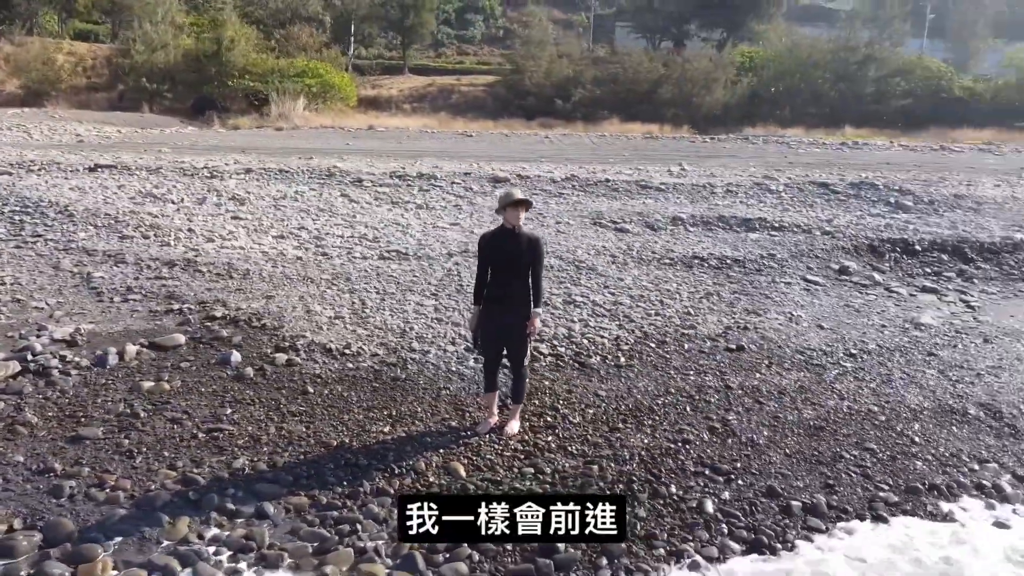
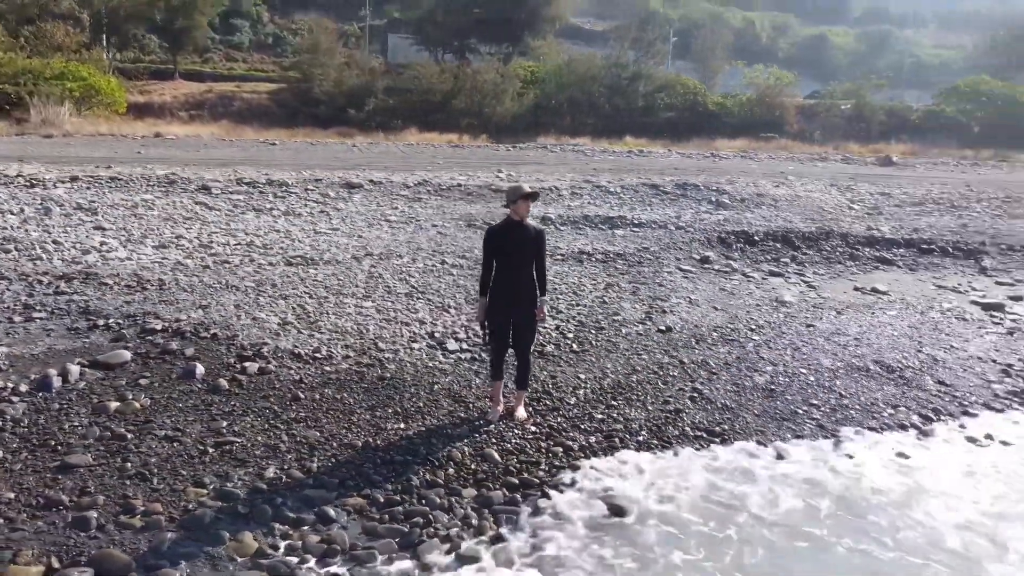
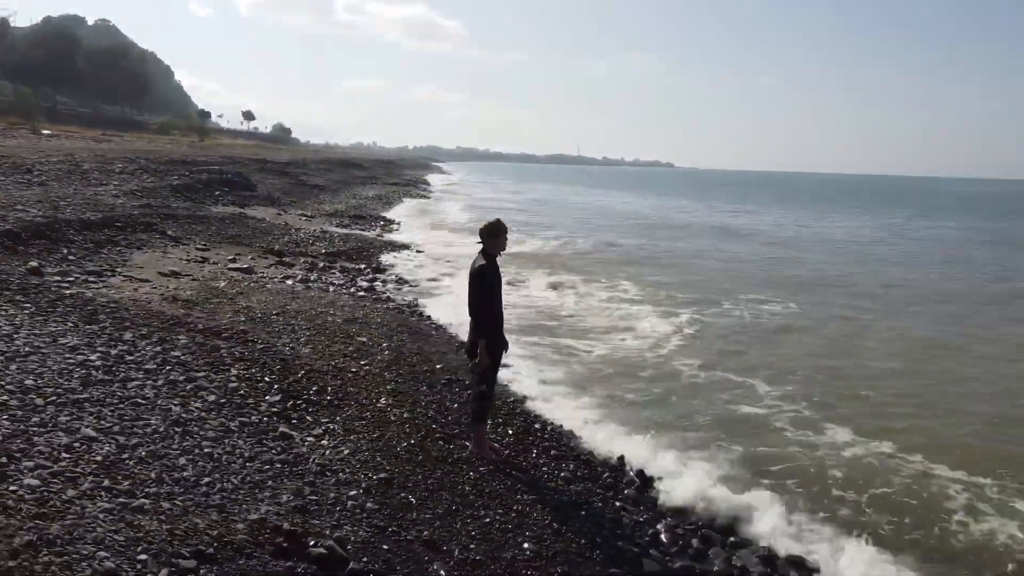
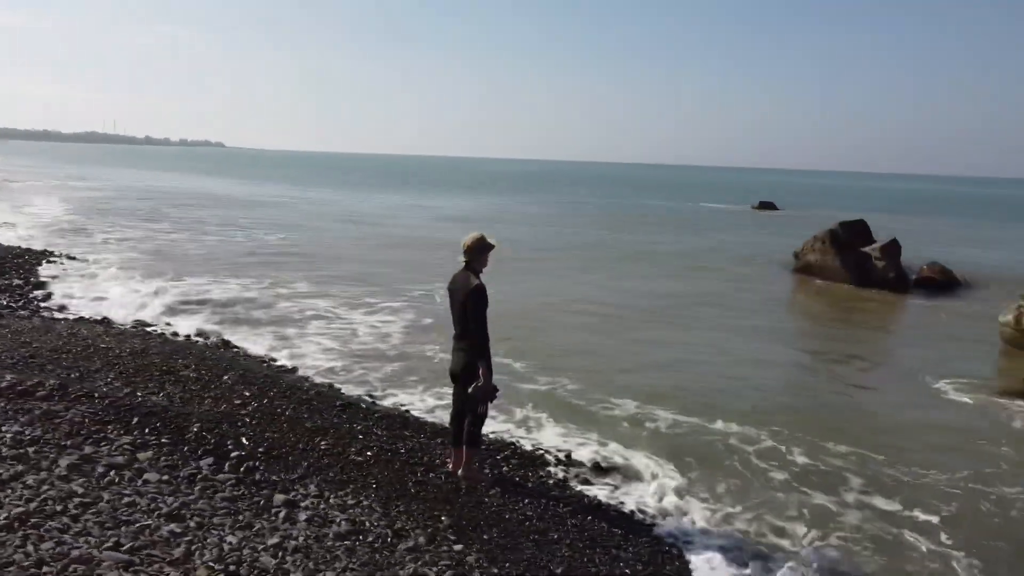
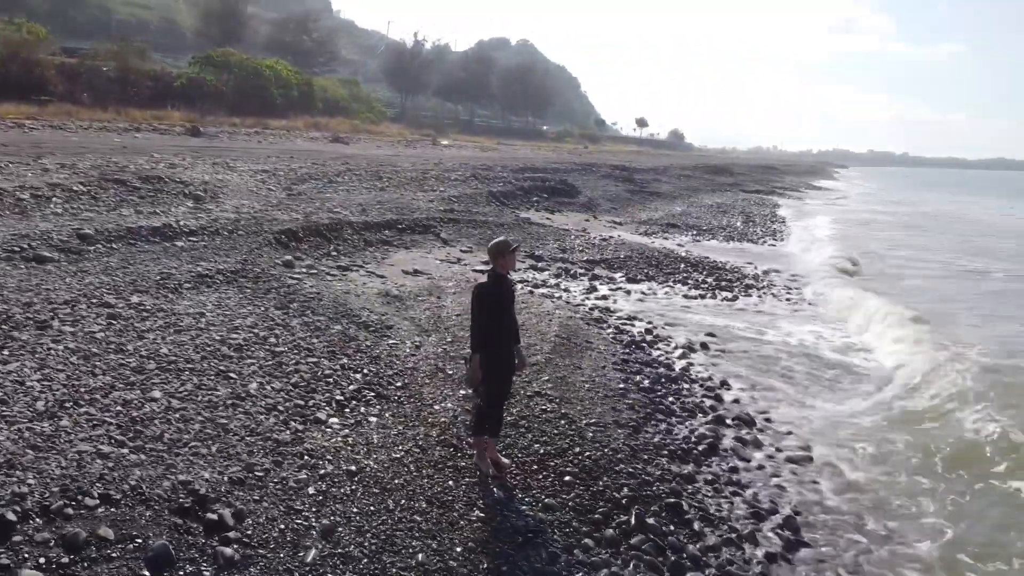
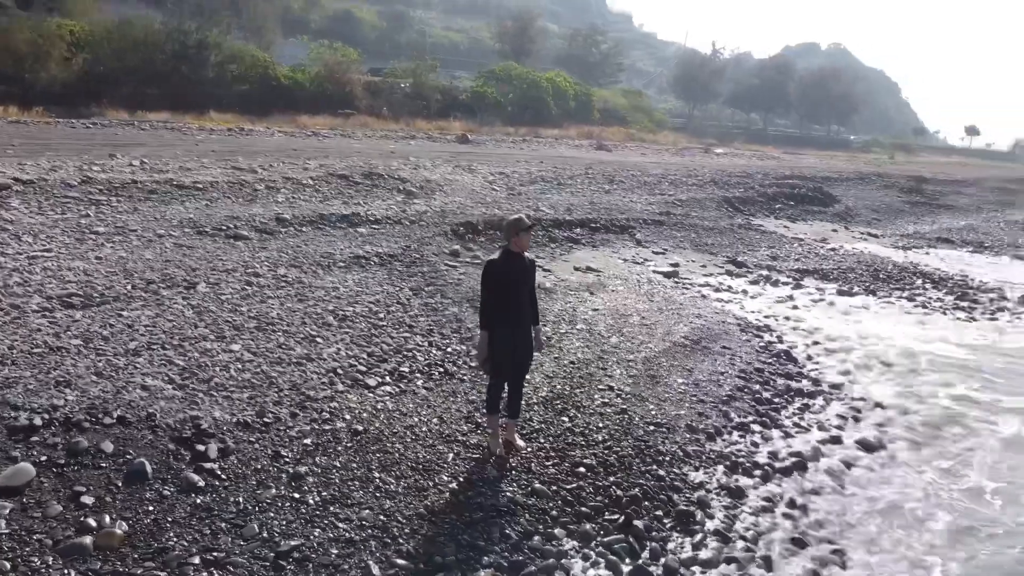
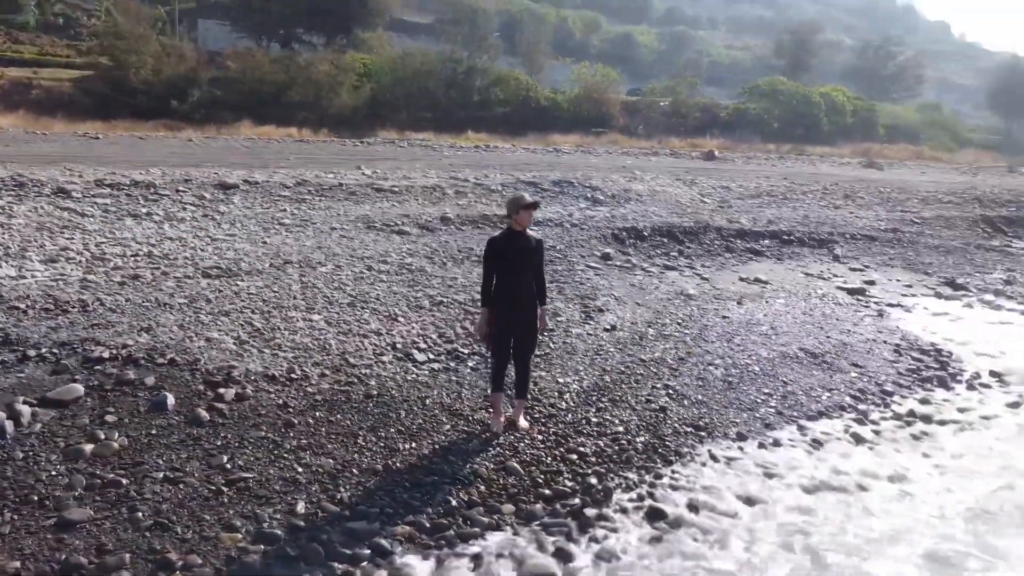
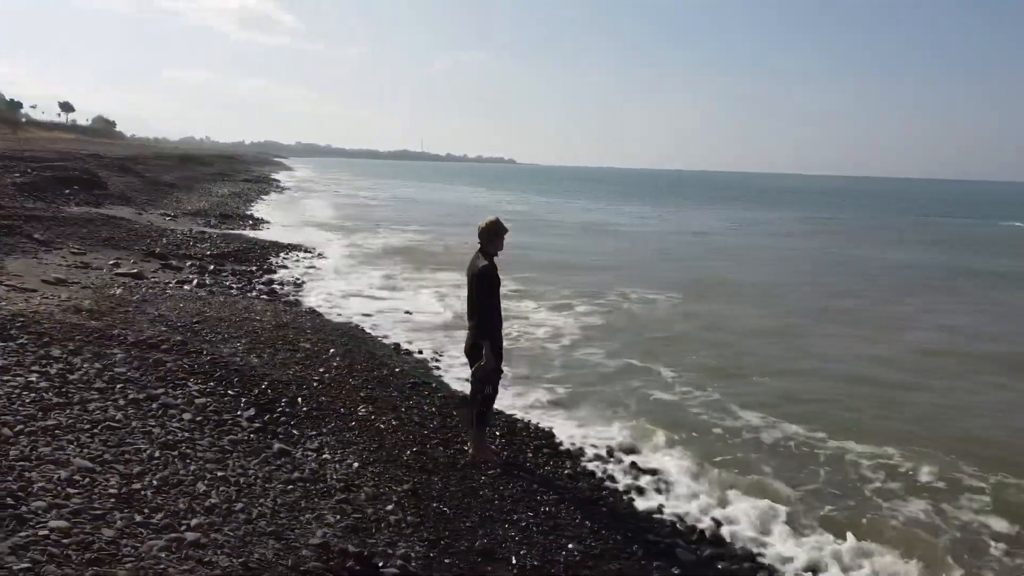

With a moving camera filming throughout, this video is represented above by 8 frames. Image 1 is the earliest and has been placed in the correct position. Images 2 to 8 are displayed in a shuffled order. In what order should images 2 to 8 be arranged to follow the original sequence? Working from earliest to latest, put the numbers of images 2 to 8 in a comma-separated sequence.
2, 7, 6, 5, 3, 8, 4
